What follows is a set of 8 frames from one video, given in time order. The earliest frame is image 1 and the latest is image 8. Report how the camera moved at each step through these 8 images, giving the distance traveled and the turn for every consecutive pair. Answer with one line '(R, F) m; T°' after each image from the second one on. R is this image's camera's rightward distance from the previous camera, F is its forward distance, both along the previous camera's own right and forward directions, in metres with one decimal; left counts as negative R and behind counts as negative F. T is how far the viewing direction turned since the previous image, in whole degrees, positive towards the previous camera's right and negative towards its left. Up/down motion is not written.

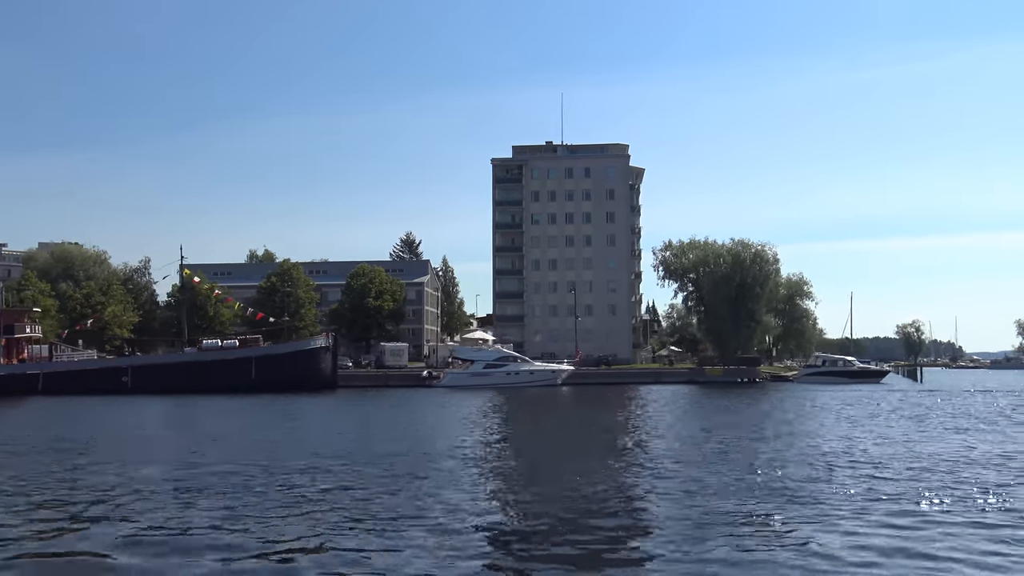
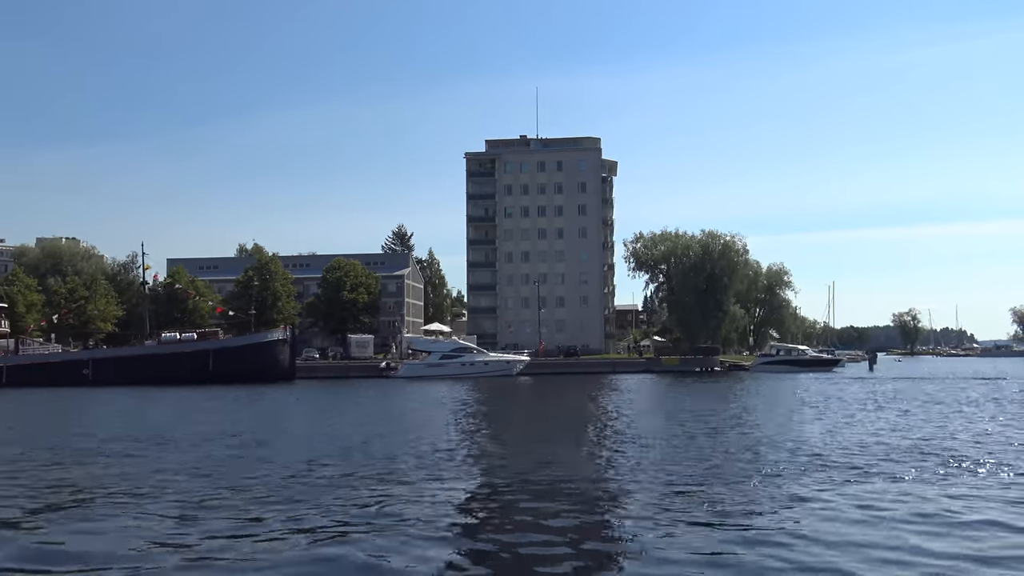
(+3.0, -1.1) m; -1°
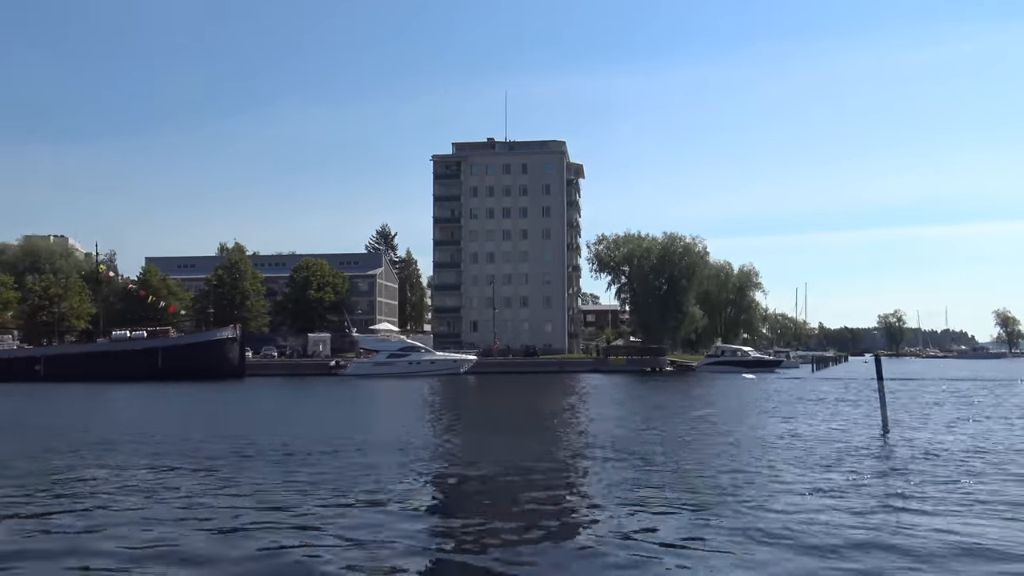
(+3.0, -1.1) m; 0°
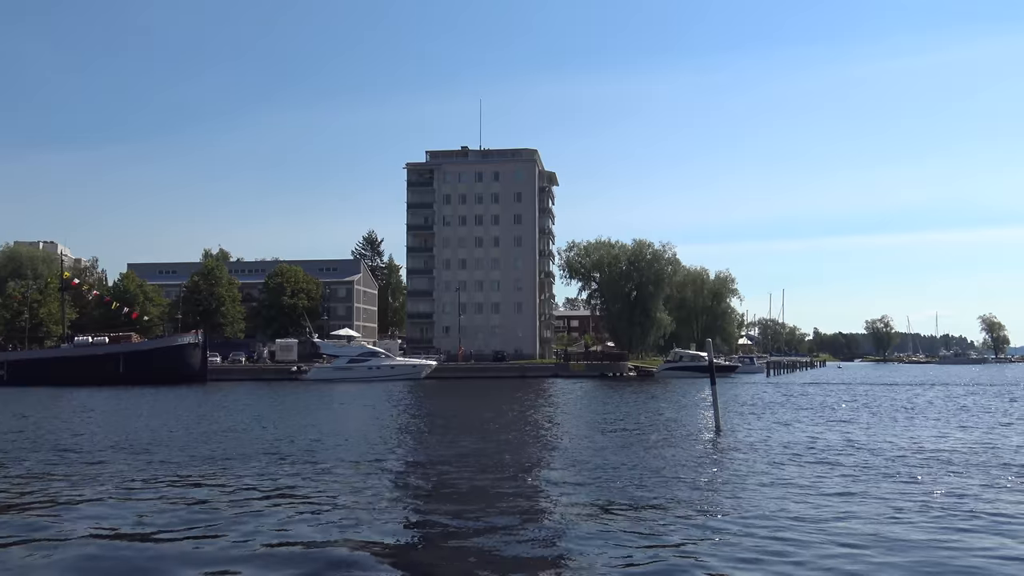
(+2.3, -0.9) m; 0°
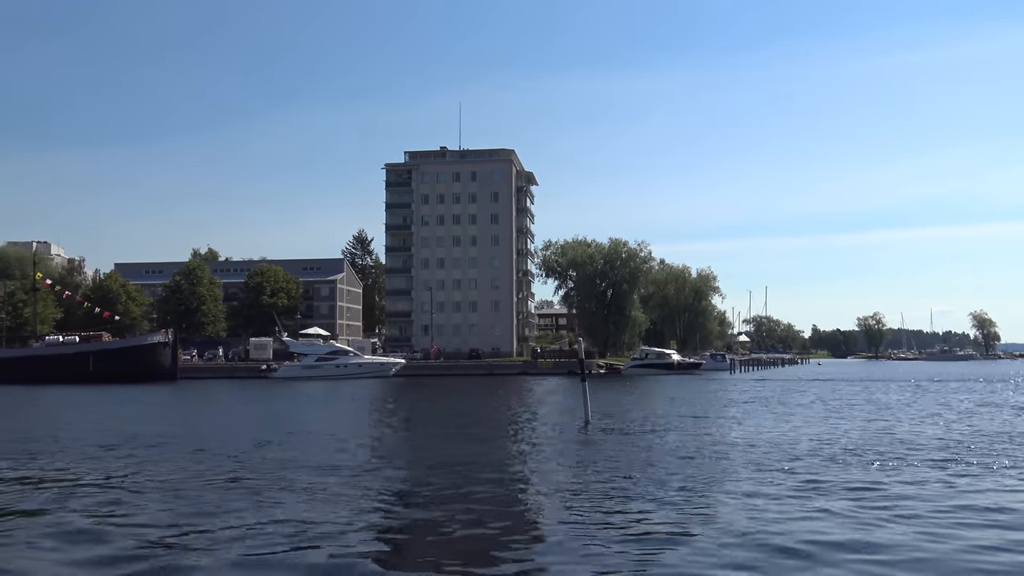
(+2.1, -0.7) m; 0°
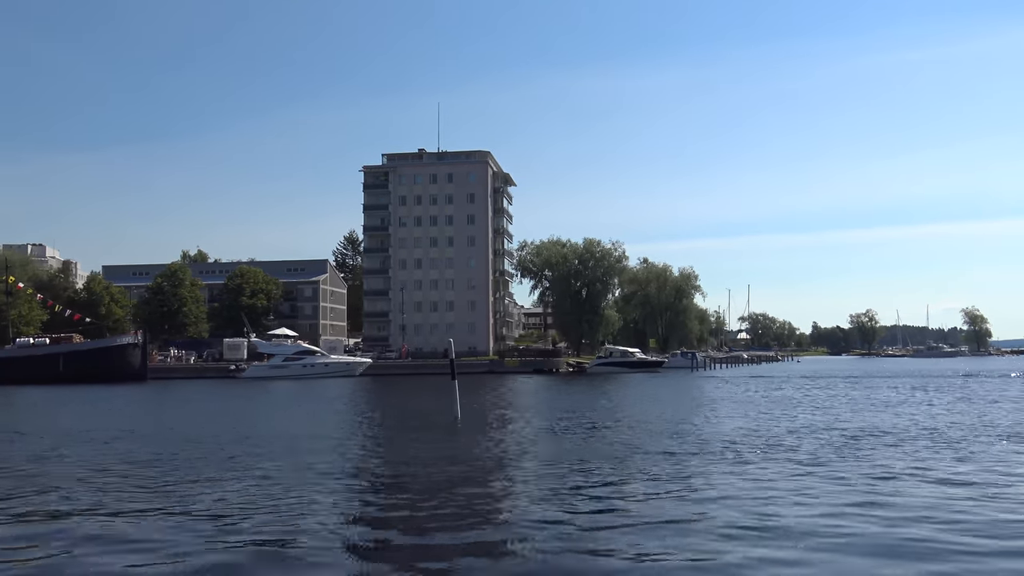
(+2.5, -0.9) m; -1°
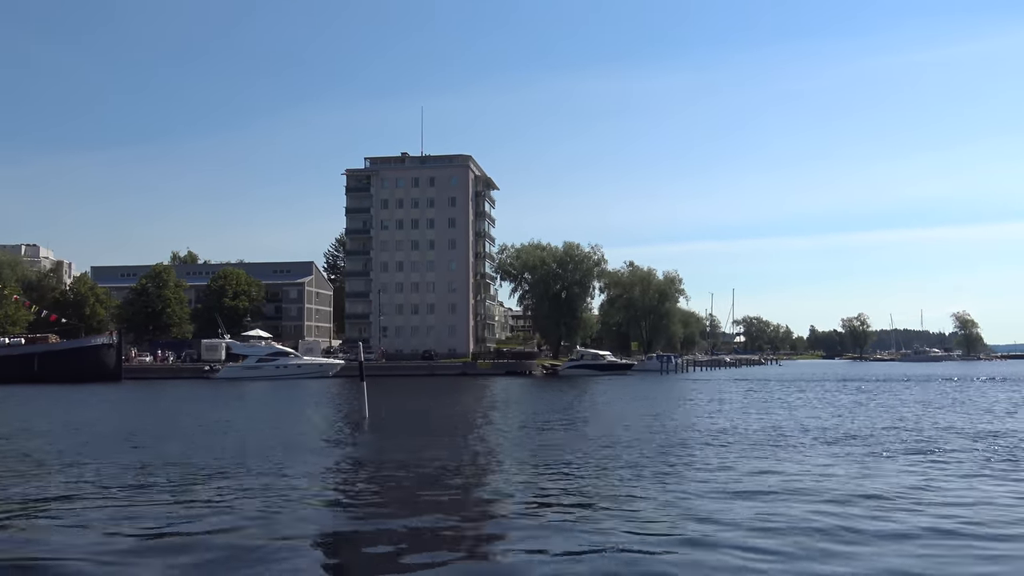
(+1.8, -0.6) m; 0°
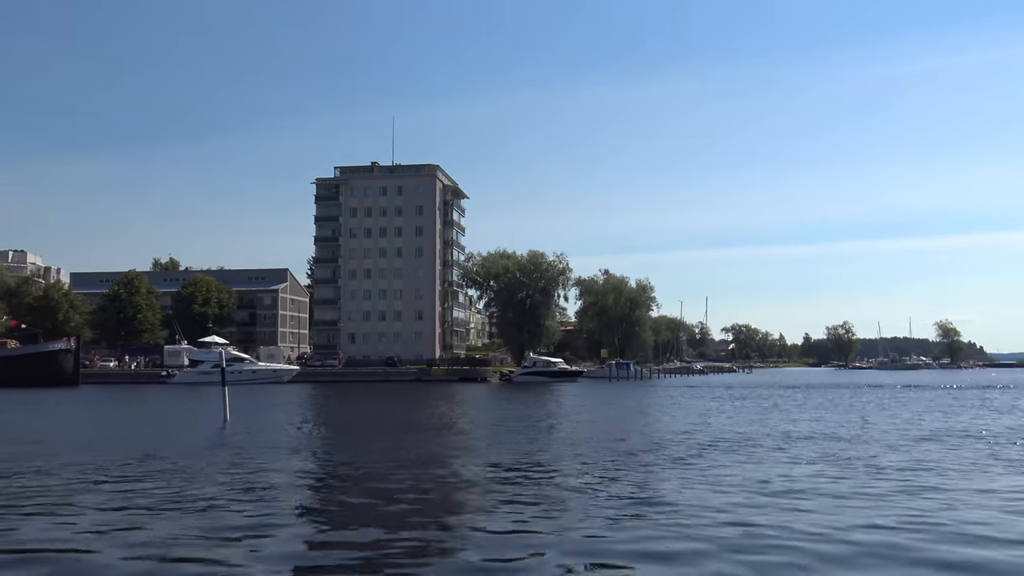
(+3.0, -1.0) m; 0°
